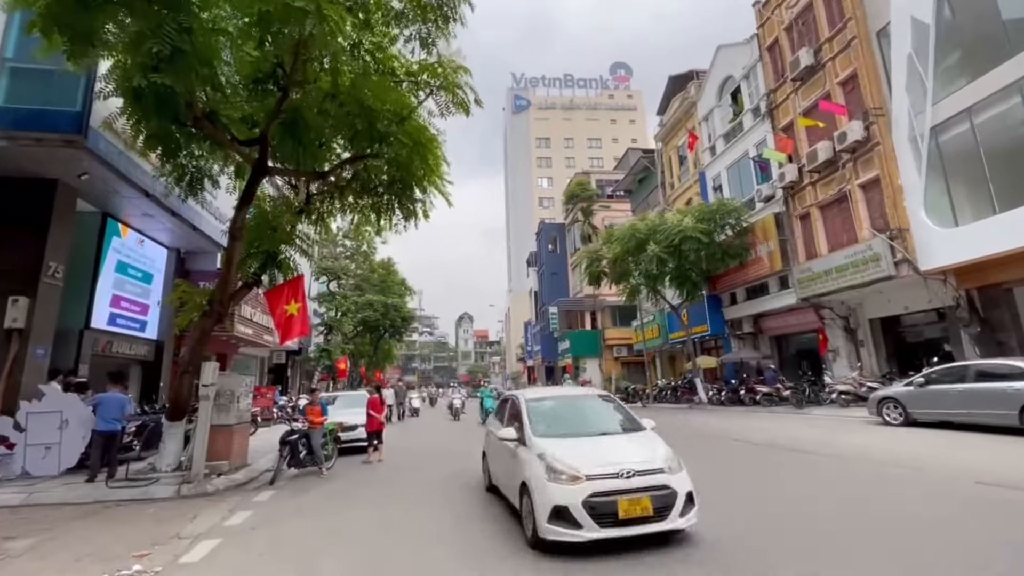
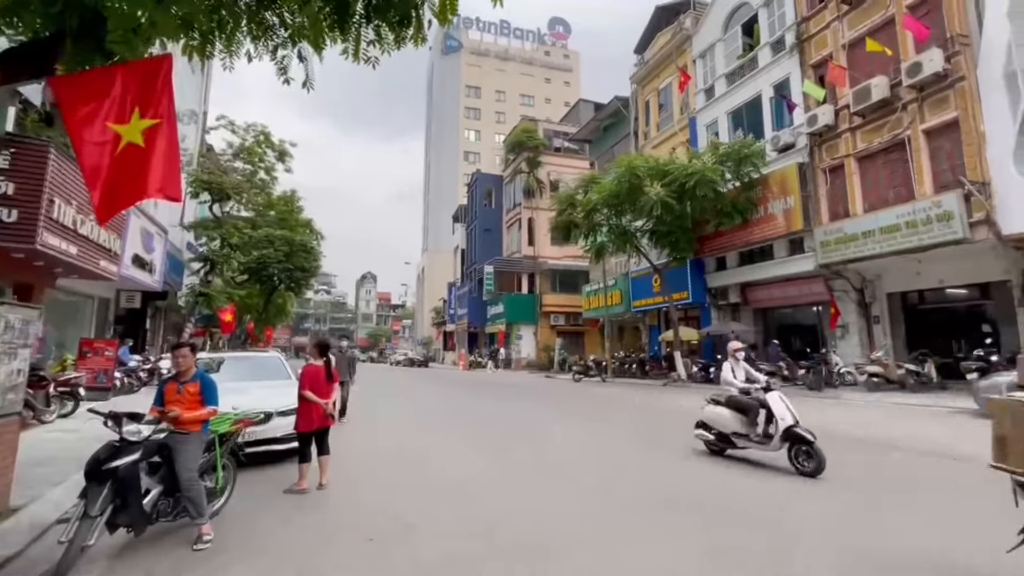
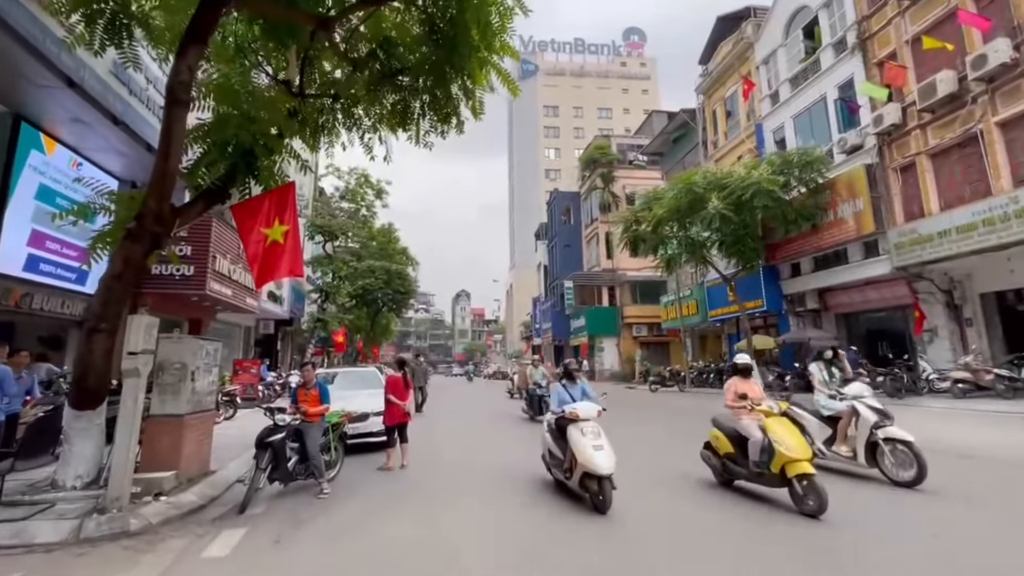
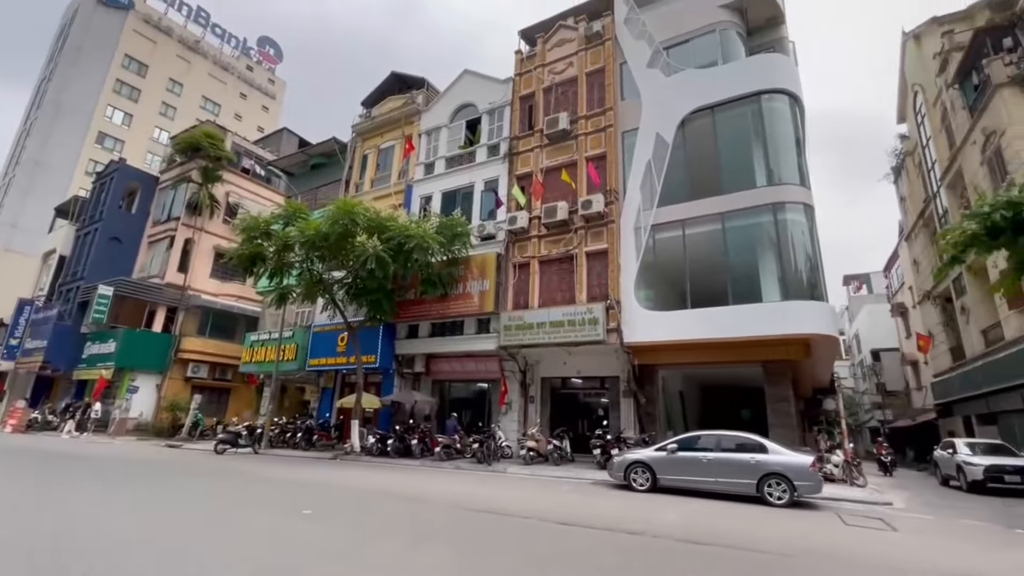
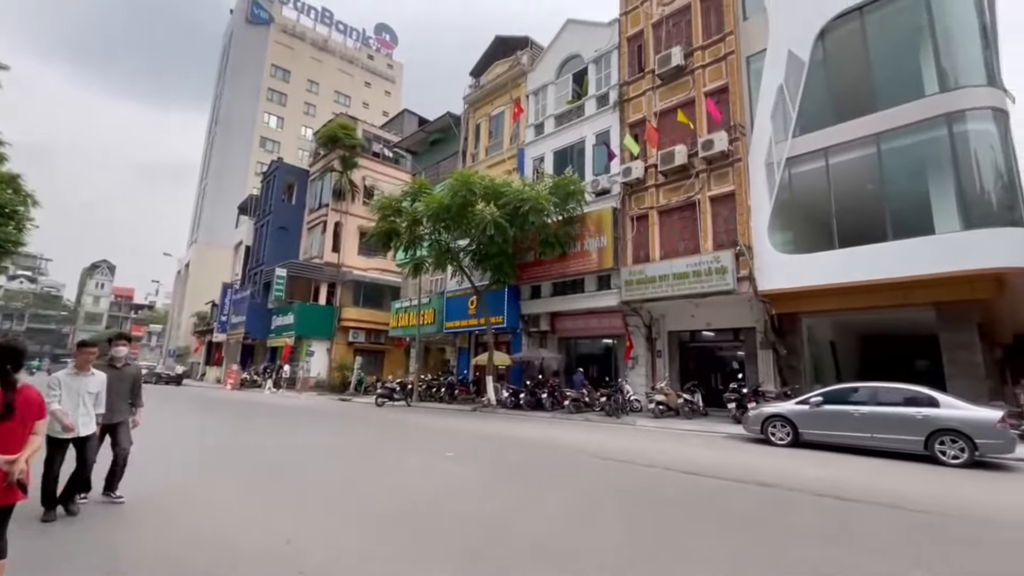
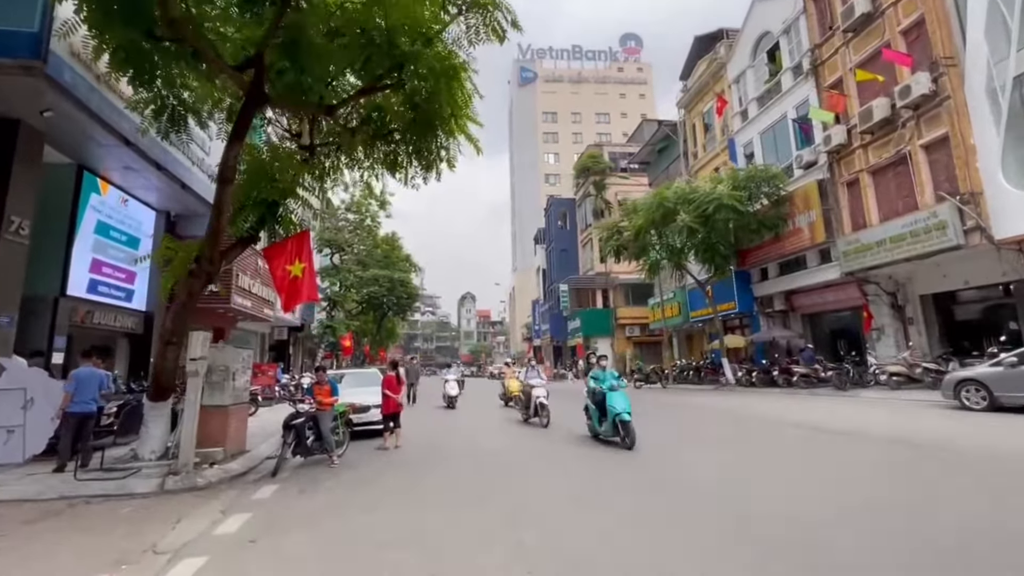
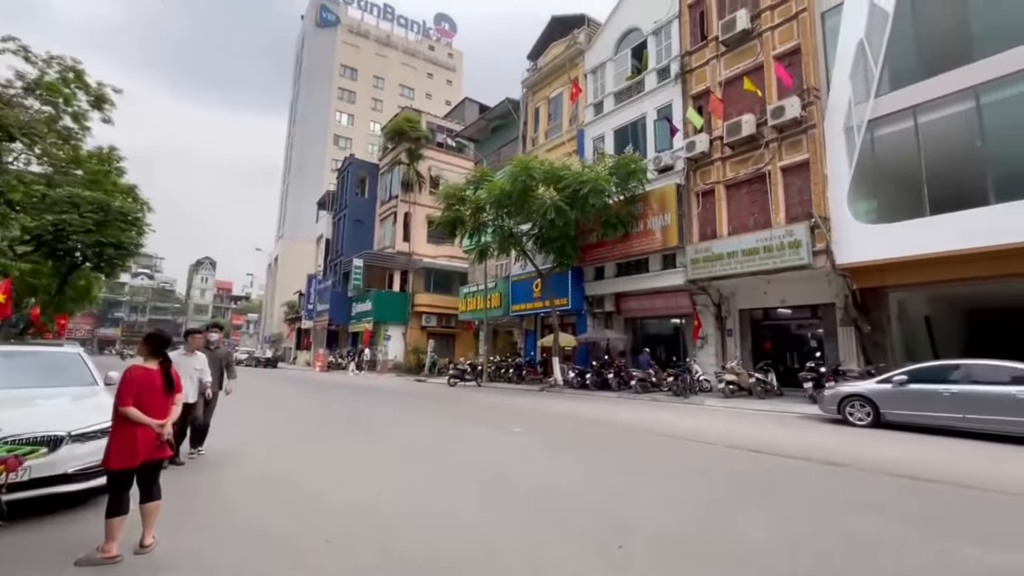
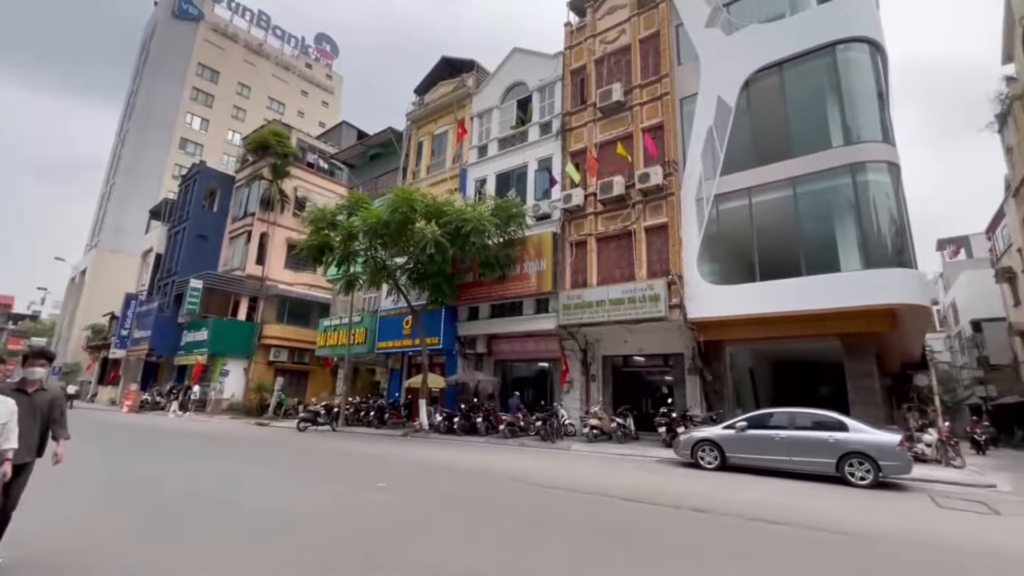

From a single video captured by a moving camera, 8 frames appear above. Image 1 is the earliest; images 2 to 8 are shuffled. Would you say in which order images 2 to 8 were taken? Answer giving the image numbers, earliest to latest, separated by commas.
6, 3, 2, 7, 5, 8, 4
